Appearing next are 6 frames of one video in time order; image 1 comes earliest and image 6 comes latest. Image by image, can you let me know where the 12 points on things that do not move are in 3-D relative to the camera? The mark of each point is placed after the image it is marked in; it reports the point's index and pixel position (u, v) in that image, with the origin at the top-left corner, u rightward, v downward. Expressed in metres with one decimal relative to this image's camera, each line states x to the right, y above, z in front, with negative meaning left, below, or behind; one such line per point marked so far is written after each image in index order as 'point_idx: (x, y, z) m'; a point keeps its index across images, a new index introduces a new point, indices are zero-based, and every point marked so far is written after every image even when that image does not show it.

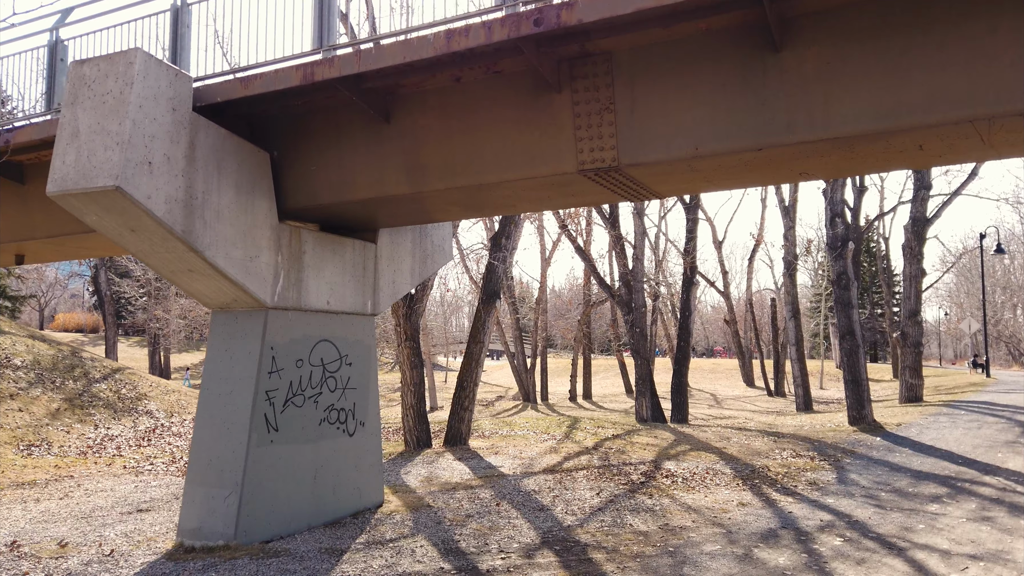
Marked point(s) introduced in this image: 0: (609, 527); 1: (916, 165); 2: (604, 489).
0: (+1.1, -2.7, +8.4) m
1: (+3.5, +1.0, +6.4) m
2: (+1.3, -2.8, +10.4) m
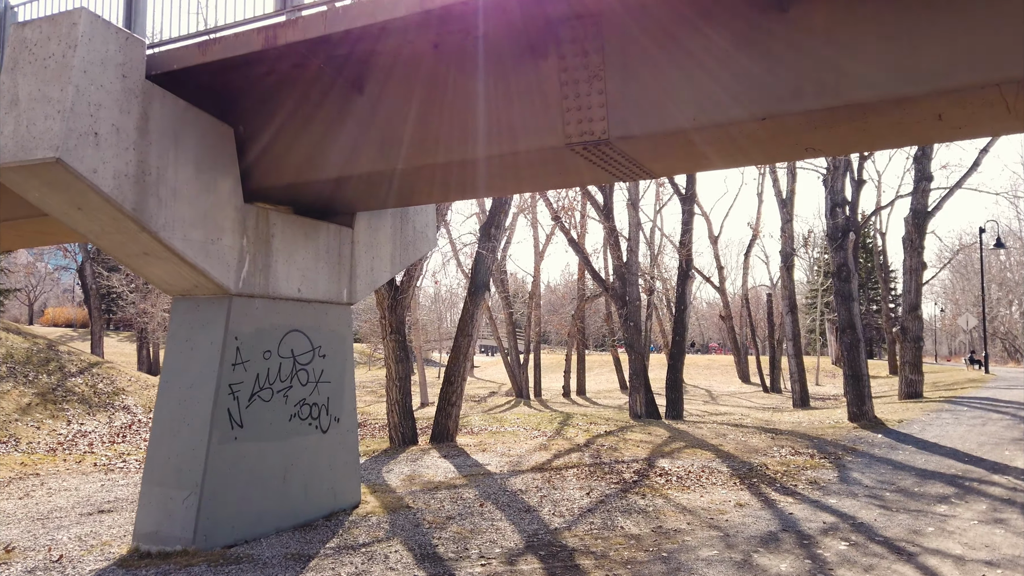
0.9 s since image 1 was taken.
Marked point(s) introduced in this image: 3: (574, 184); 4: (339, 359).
0: (+0.9, -2.5, +7.9) m
1: (+3.3, +1.2, +5.9) m
2: (+1.1, -2.6, +9.9) m
3: (+0.6, +1.1, +7.5) m
4: (-2.0, -0.8, +8.6) m
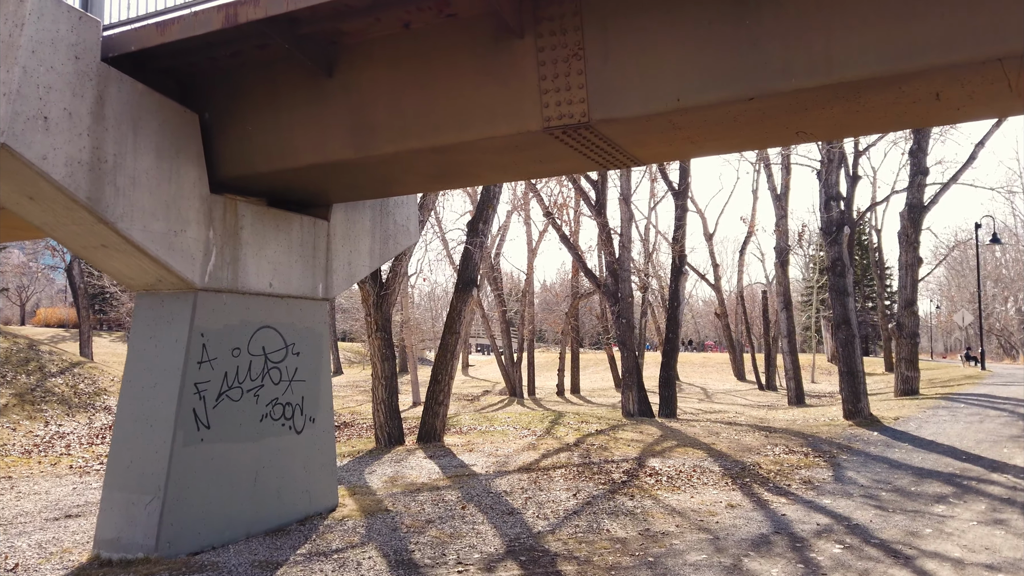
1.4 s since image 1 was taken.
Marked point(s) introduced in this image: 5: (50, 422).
0: (+0.7, -2.5, +7.6) m
1: (+3.1, +1.2, +5.6) m
2: (+0.9, -2.6, +9.6) m
3: (+0.4, +1.1, +7.2) m
4: (-2.2, -0.8, +8.3) m
5: (-9.2, -2.7, +14.9) m
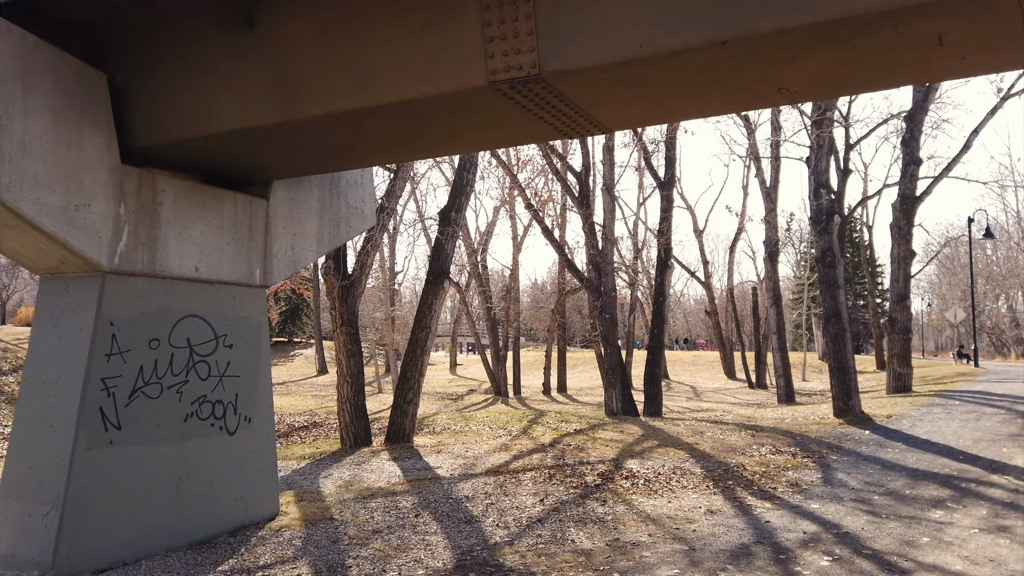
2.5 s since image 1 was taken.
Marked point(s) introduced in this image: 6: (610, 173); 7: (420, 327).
0: (+0.3, -2.3, +6.8) m
1: (+2.7, +1.4, +4.9) m
2: (+0.4, -2.4, +8.8) m
3: (0.0, +1.3, +6.4) m
4: (-2.6, -0.6, +7.5) m
5: (-9.7, -2.5, +14.1) m
6: (+2.6, +3.0, +19.5) m
7: (-1.7, -0.7, +13.9) m
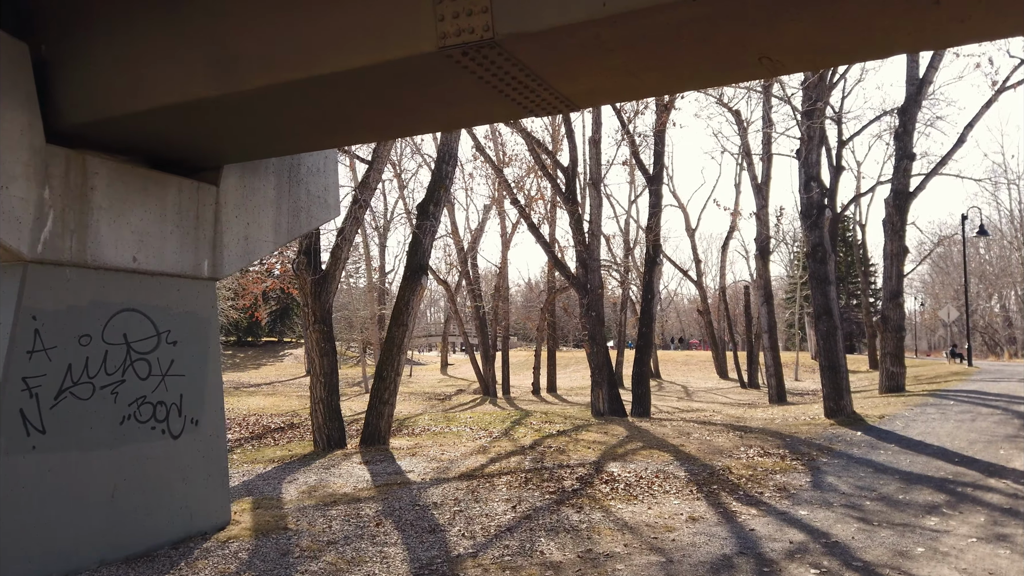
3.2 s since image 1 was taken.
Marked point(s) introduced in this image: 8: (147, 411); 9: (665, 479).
0: (0.0, -2.3, +6.3) m
1: (+2.4, +1.5, +4.4) m
2: (+0.1, -2.4, +8.3) m
3: (-0.3, +1.3, +5.9) m
4: (-2.9, -0.6, +7.0) m
5: (-10.0, -2.5, +13.5) m
6: (+2.2, +3.1, +19.0) m
7: (-2.1, -0.7, +13.4) m
8: (-3.1, -1.1, +6.4) m
9: (+2.0, -2.4, +9.6) m
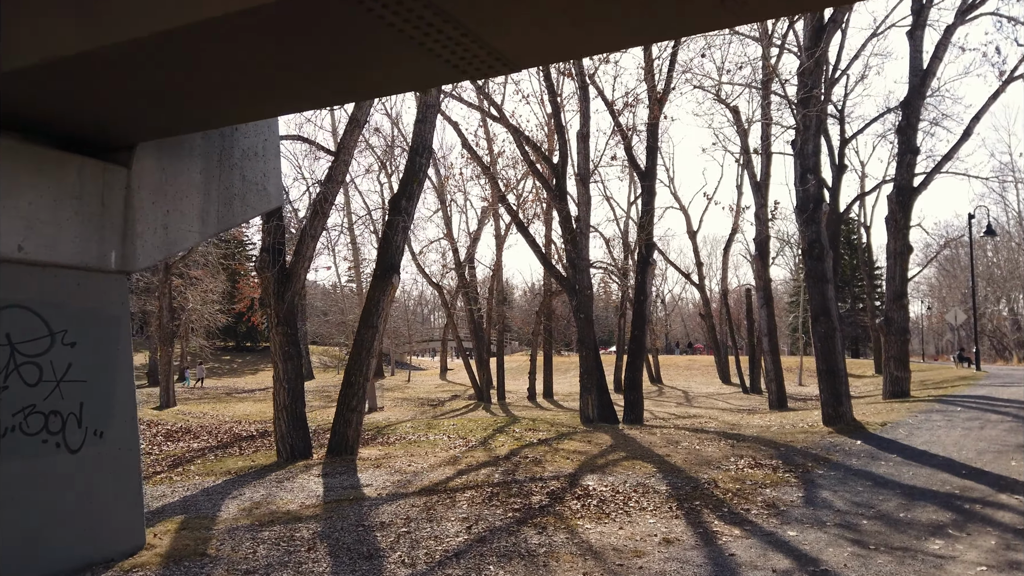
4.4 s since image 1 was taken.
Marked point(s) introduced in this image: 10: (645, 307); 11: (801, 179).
0: (-0.4, -2.2, +5.5) m
1: (+2.0, +1.5, +3.6) m
2: (-0.3, -2.3, +7.5) m
3: (-0.8, +1.4, +5.1) m
4: (-3.4, -0.5, +6.2) m
5: (-10.4, -2.5, +12.8) m
6: (+1.8, +3.0, +18.2) m
7: (-2.5, -0.7, +12.7) m
8: (-3.6, -1.0, +5.7) m
9: (+1.5, -2.4, +8.8) m
10: (+3.5, -0.5, +19.6) m
11: (+5.6, +2.0, +14.5) m
